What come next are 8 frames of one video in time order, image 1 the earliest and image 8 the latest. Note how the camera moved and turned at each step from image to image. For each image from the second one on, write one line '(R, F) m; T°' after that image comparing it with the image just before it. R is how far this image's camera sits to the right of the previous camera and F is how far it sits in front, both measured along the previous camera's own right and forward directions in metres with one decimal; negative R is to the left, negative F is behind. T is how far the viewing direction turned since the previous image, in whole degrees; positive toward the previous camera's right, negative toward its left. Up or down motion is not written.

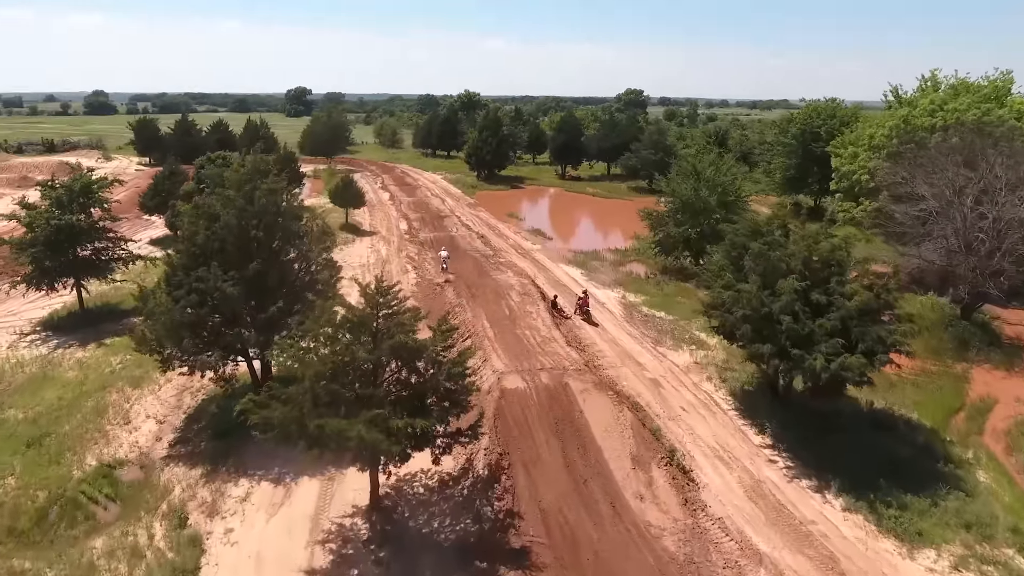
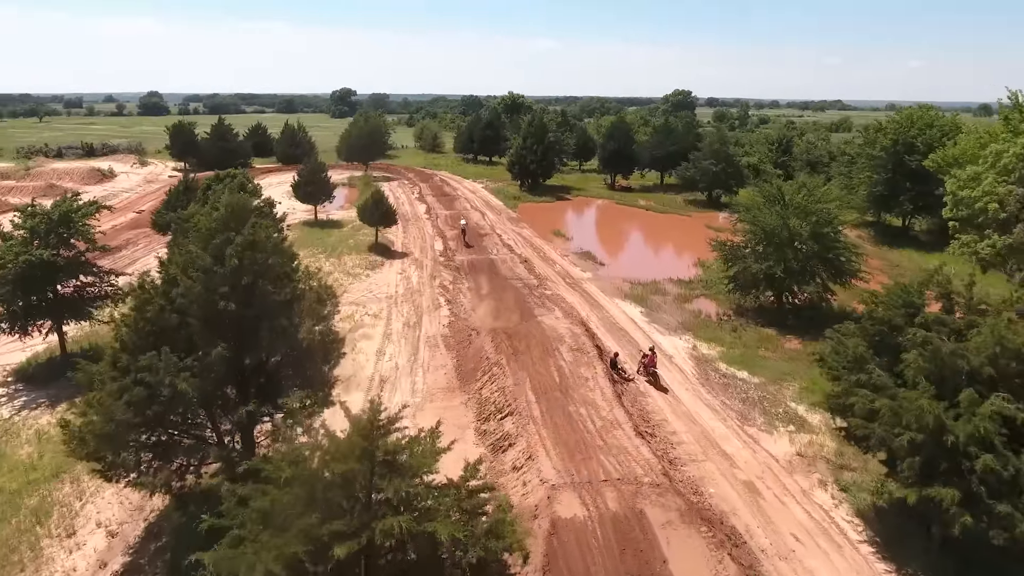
(-0.3, +4.1) m; -4°
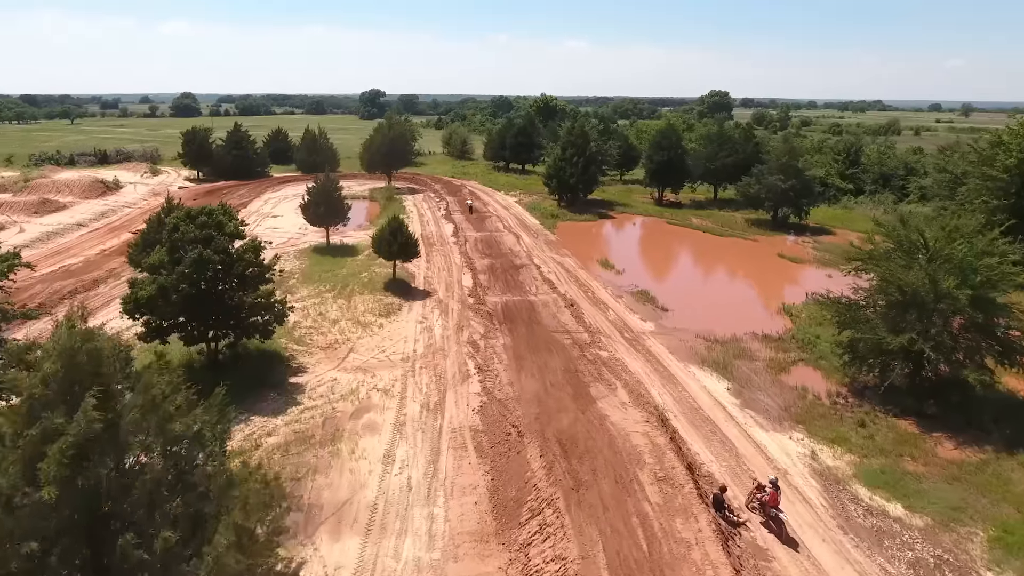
(-0.7, +5.7) m; -2°
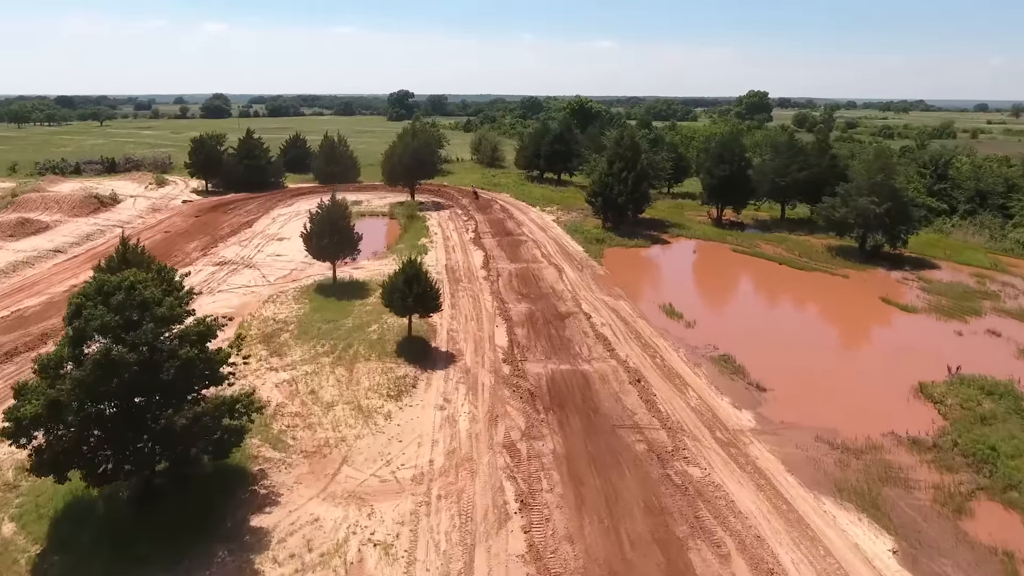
(-0.7, +6.4) m; -2°
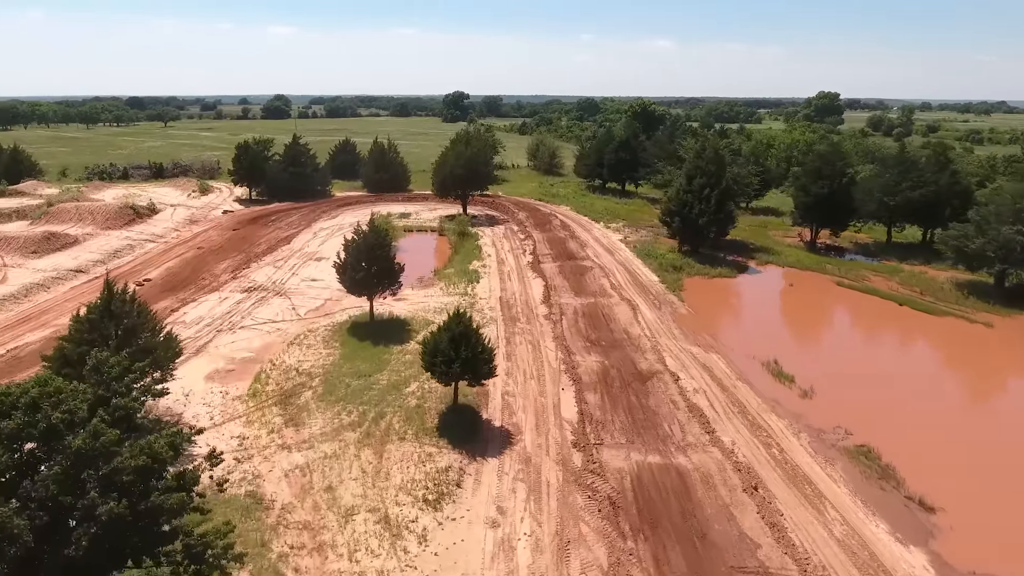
(-0.7, +5.0) m; -4°
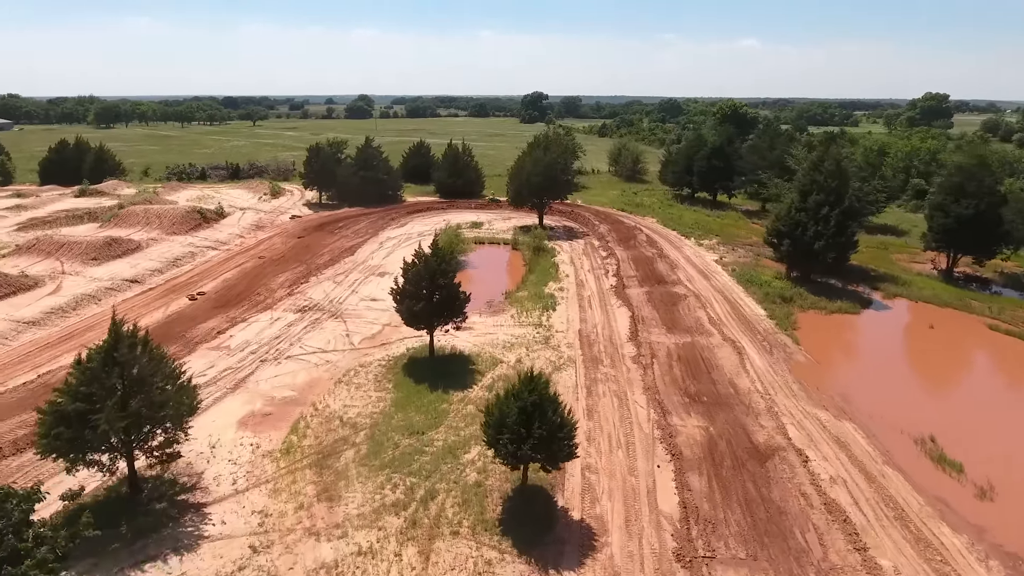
(-0.4, +4.0) m; -6°
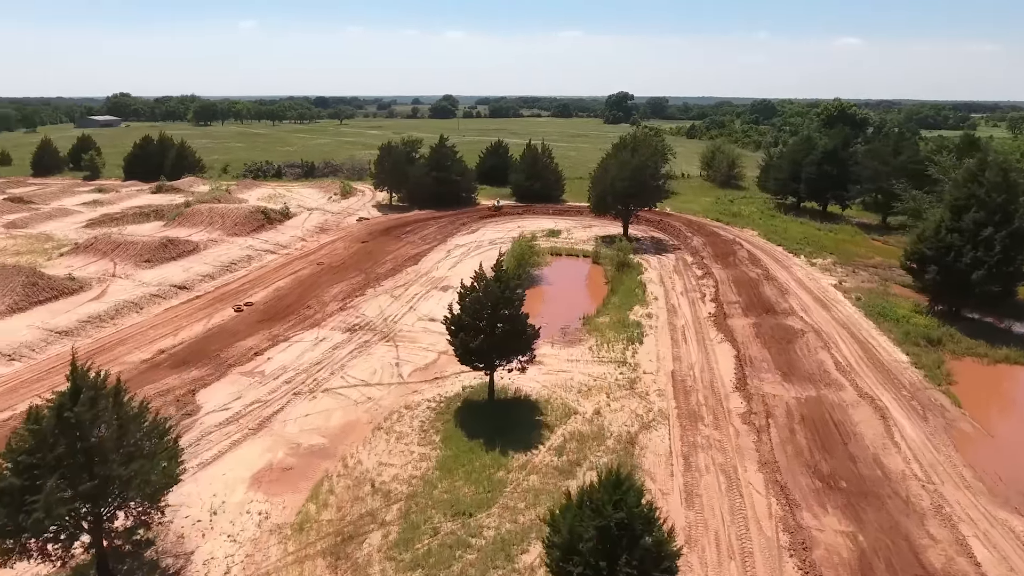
(-0.1, +4.3) m; -7°
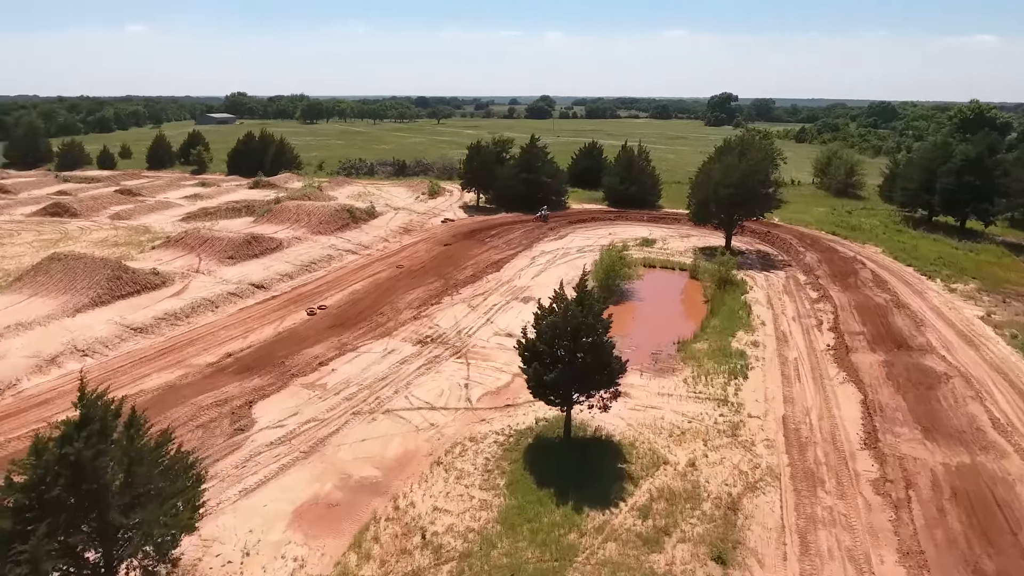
(+0.1, +2.4) m; -8°
